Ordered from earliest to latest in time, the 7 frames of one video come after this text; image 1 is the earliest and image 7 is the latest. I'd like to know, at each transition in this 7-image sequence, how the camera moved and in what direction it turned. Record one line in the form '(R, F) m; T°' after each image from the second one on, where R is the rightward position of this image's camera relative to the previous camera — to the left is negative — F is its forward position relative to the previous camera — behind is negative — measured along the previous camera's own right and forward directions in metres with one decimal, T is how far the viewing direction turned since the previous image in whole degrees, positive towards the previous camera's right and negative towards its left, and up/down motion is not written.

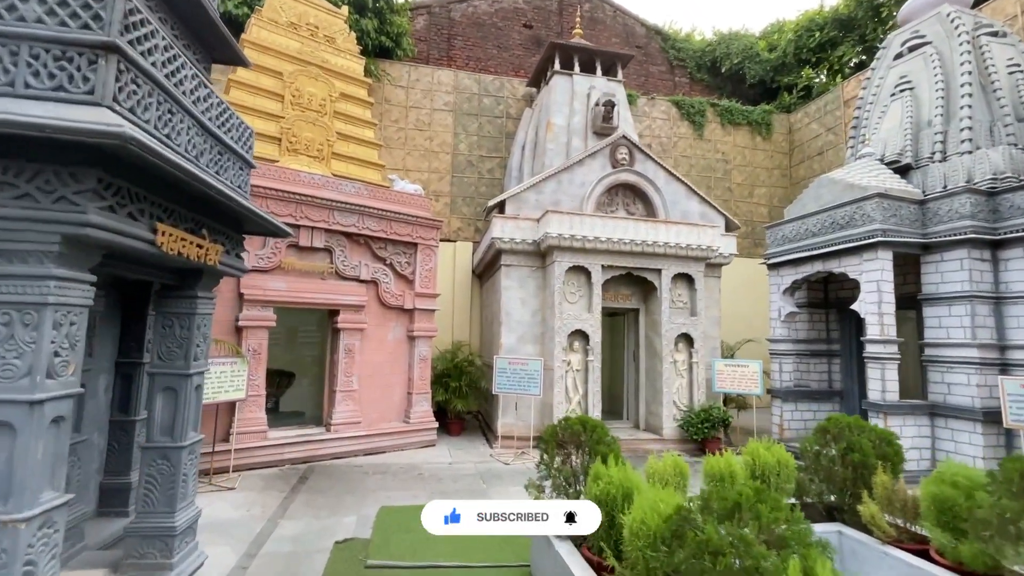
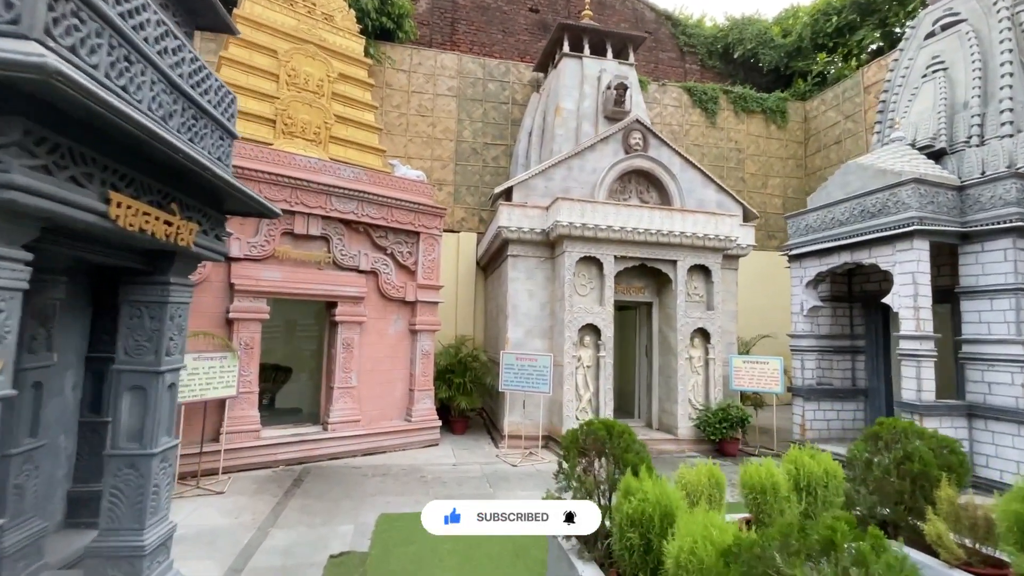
(-0.1, +0.4) m; 0°
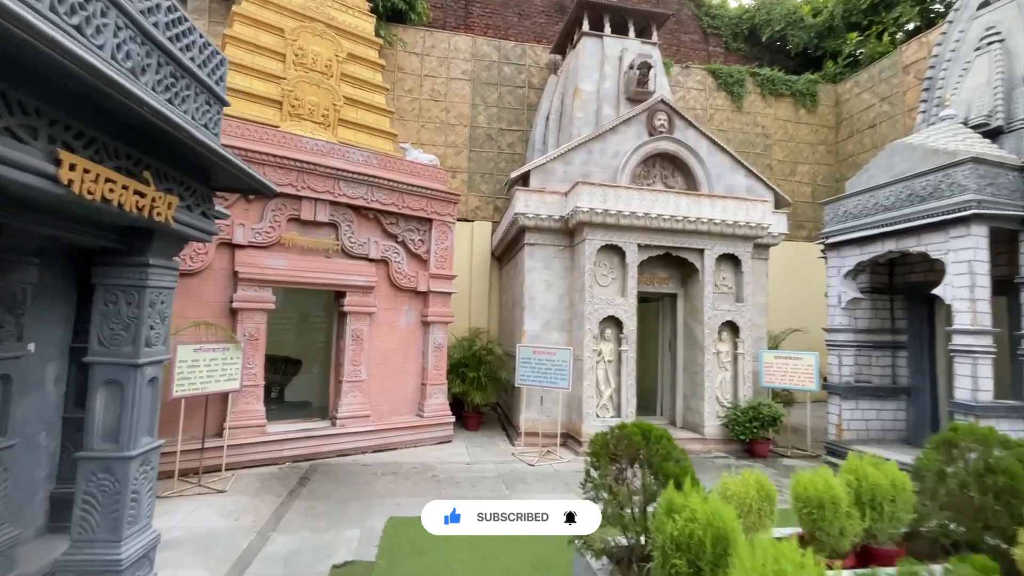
(-0.1, +0.4) m; -2°
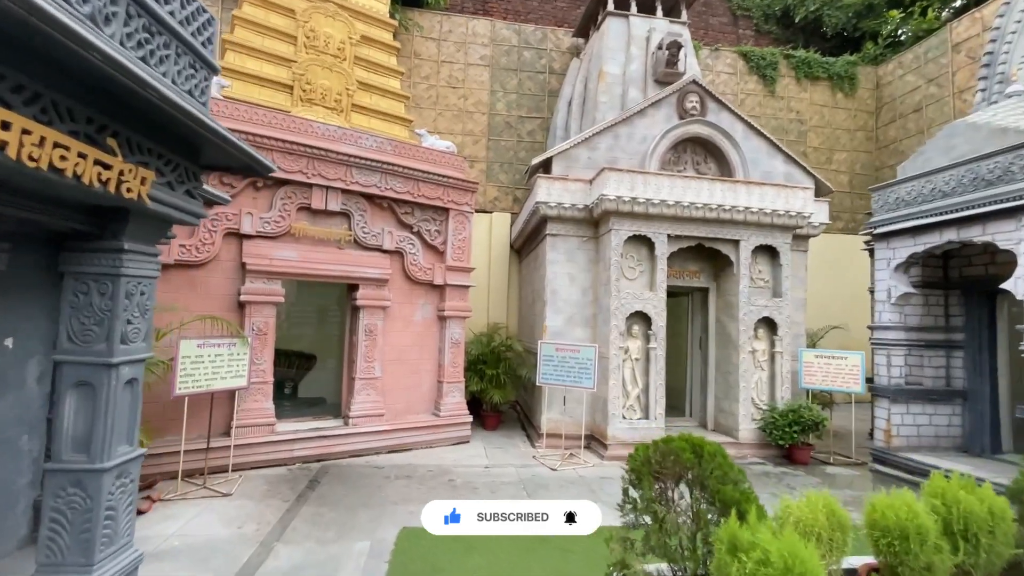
(0.0, +0.4) m; -2°
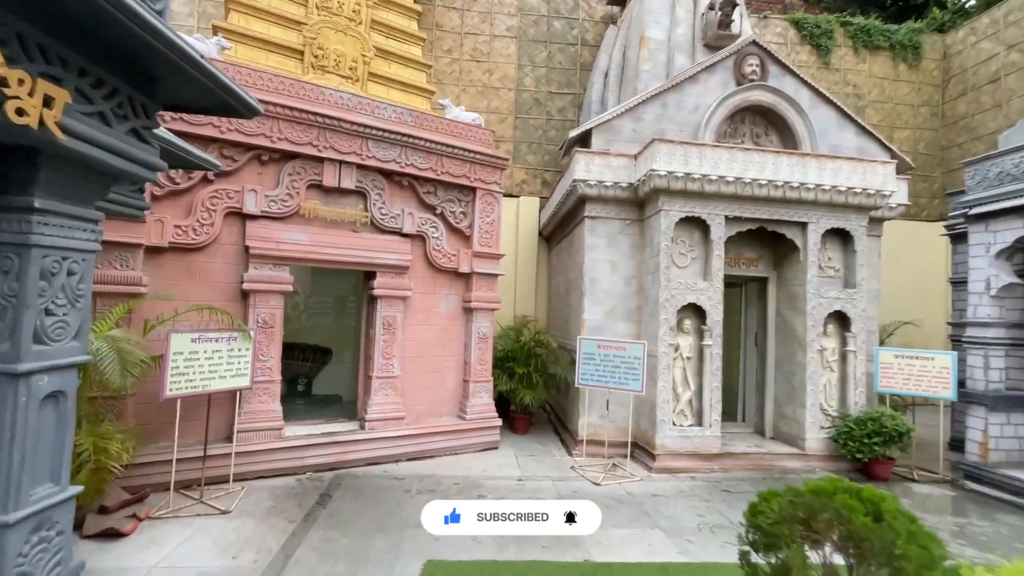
(-0.2, +0.8) m; -2°
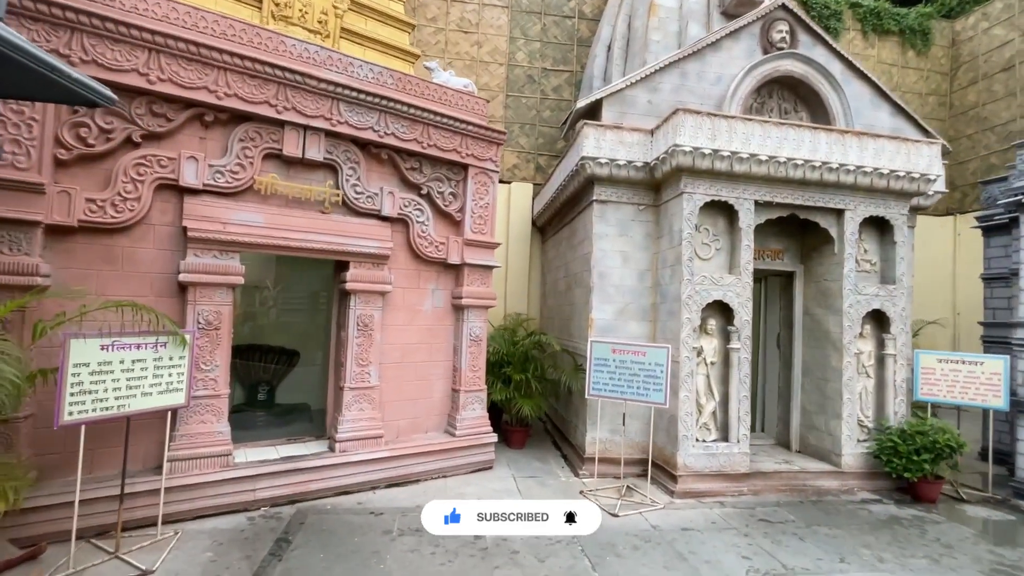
(-0.2, +0.9) m; +3°
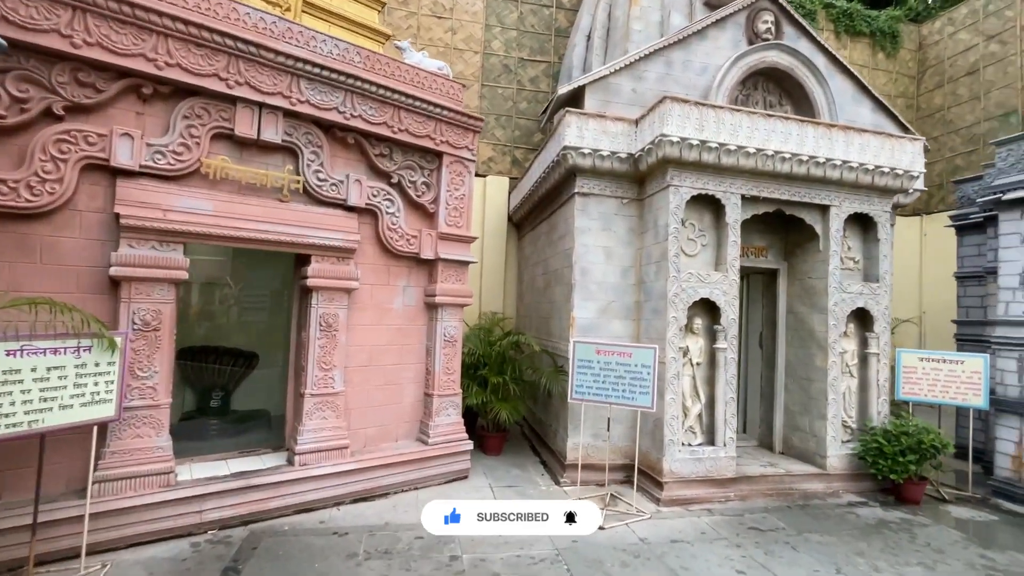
(-0.1, +0.3) m; +3°
